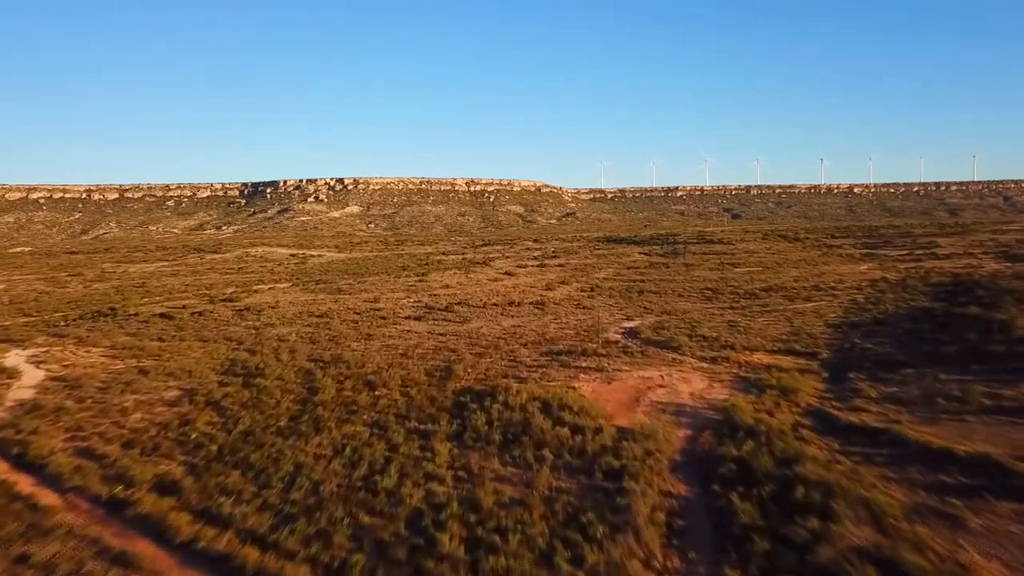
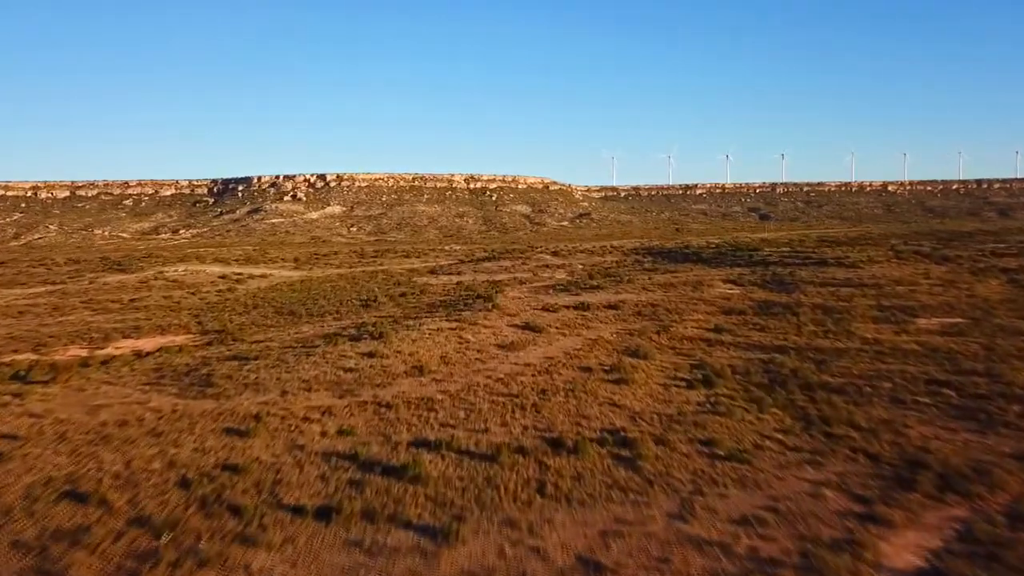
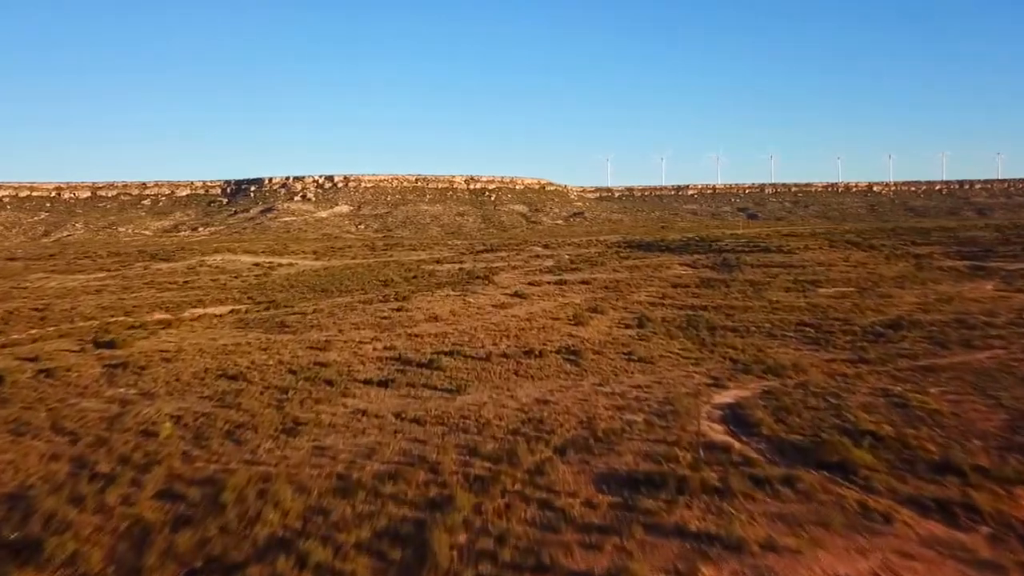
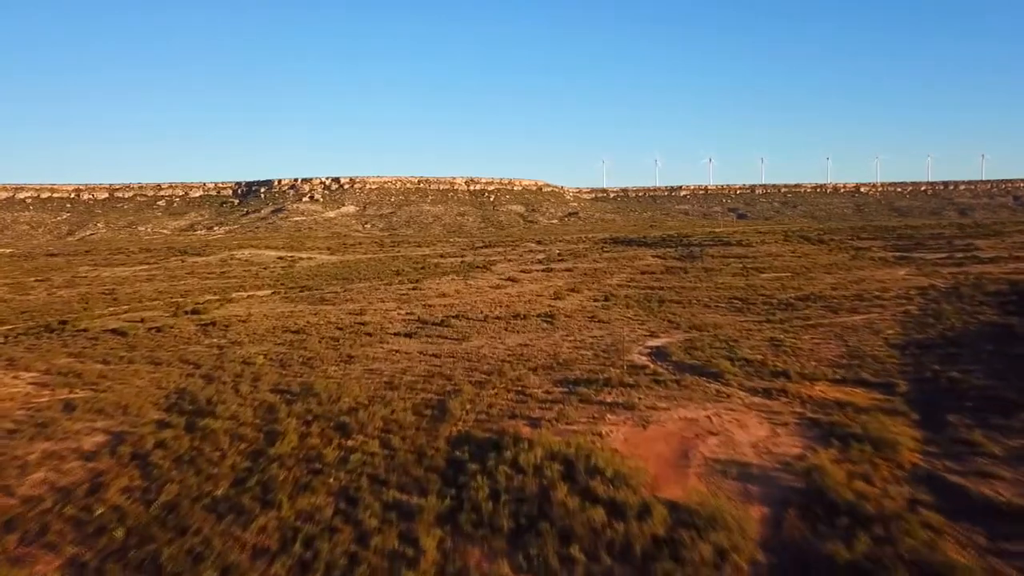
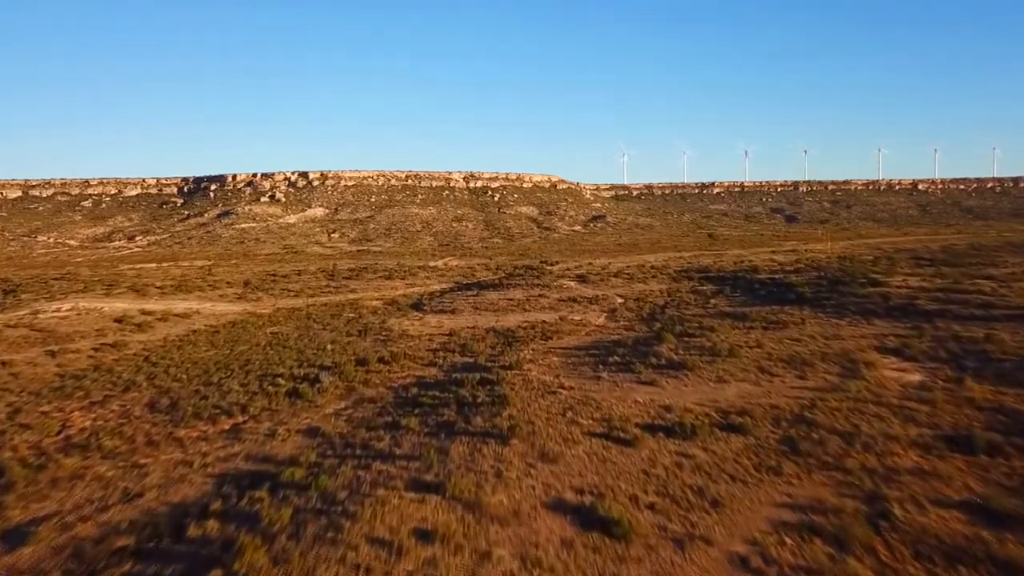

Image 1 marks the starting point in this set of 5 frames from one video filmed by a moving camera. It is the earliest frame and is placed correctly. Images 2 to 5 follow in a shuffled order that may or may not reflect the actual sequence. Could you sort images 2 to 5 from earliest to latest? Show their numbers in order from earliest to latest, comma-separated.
4, 3, 2, 5
